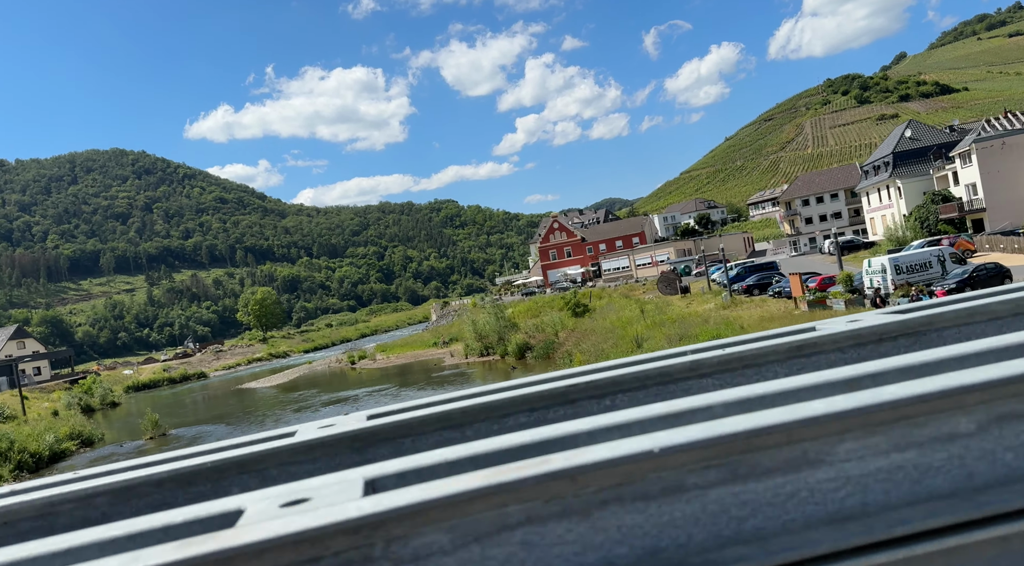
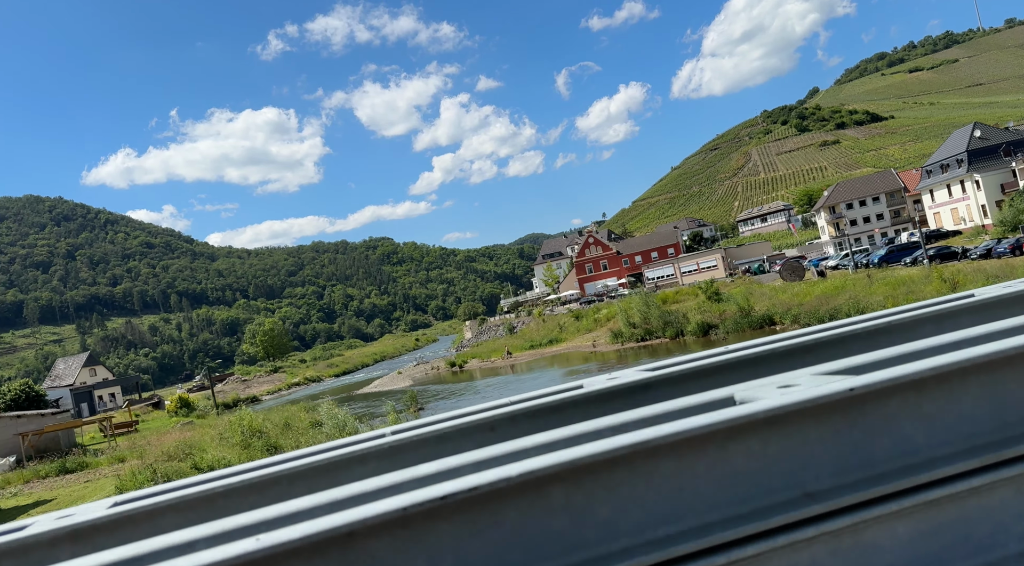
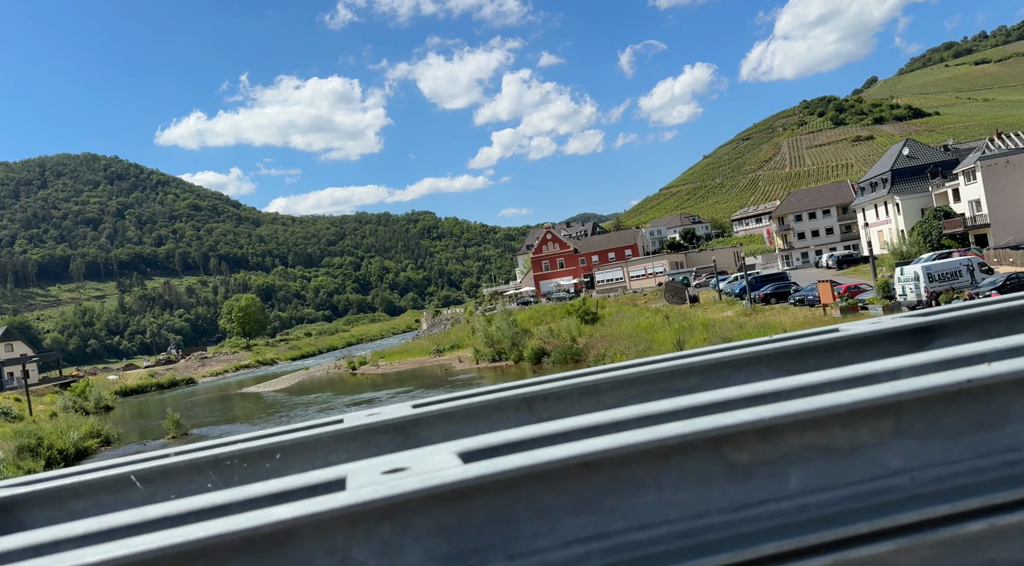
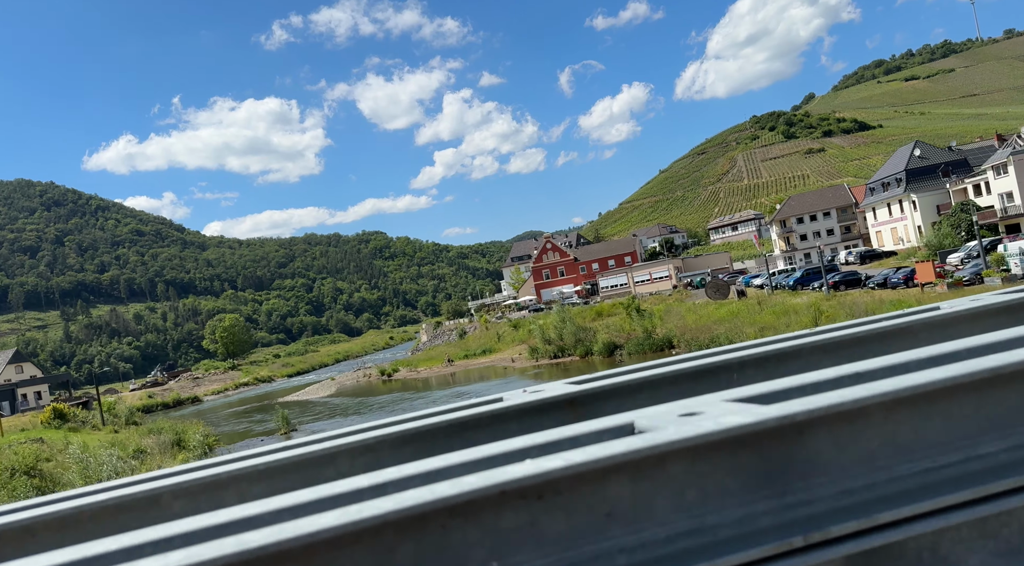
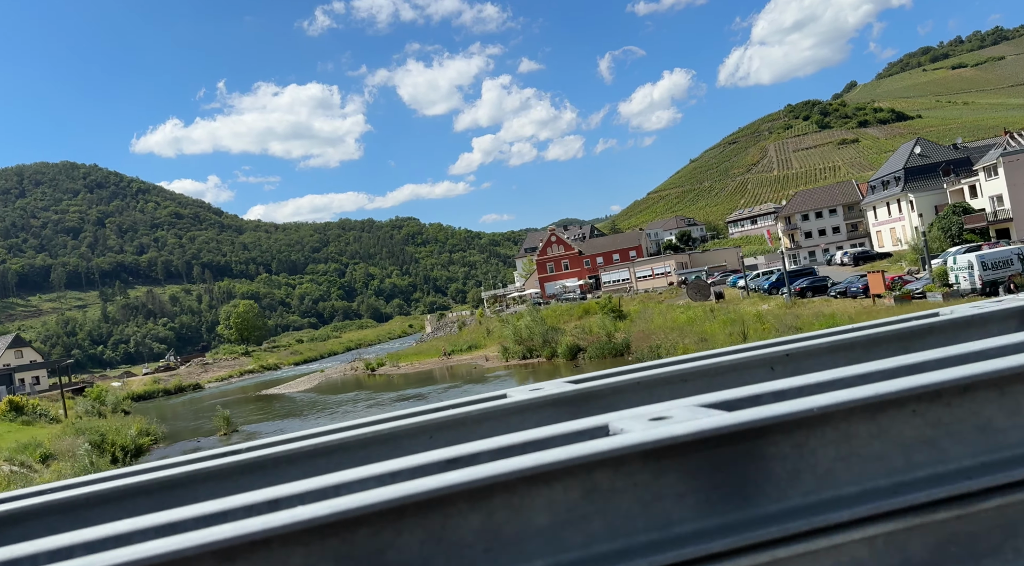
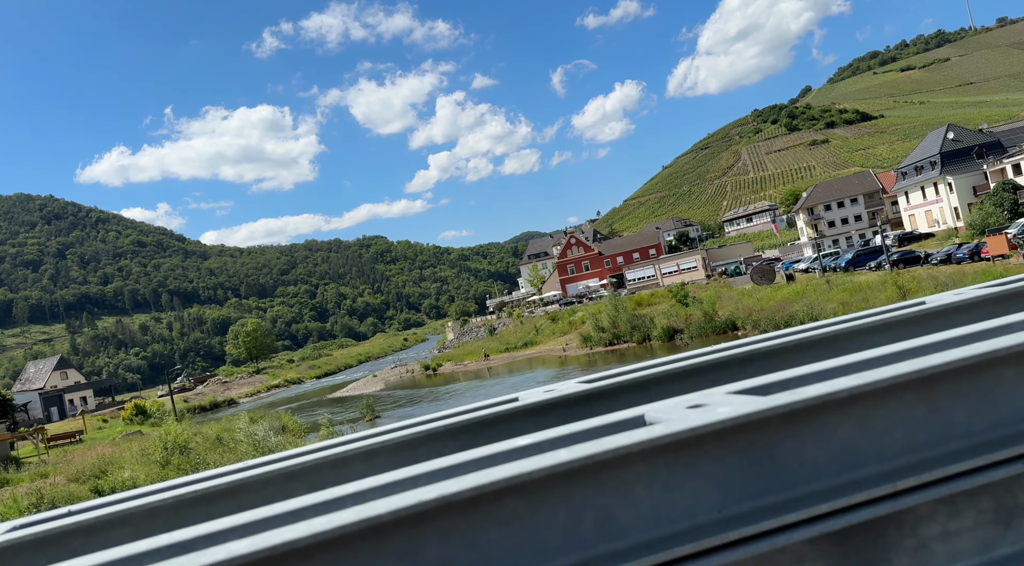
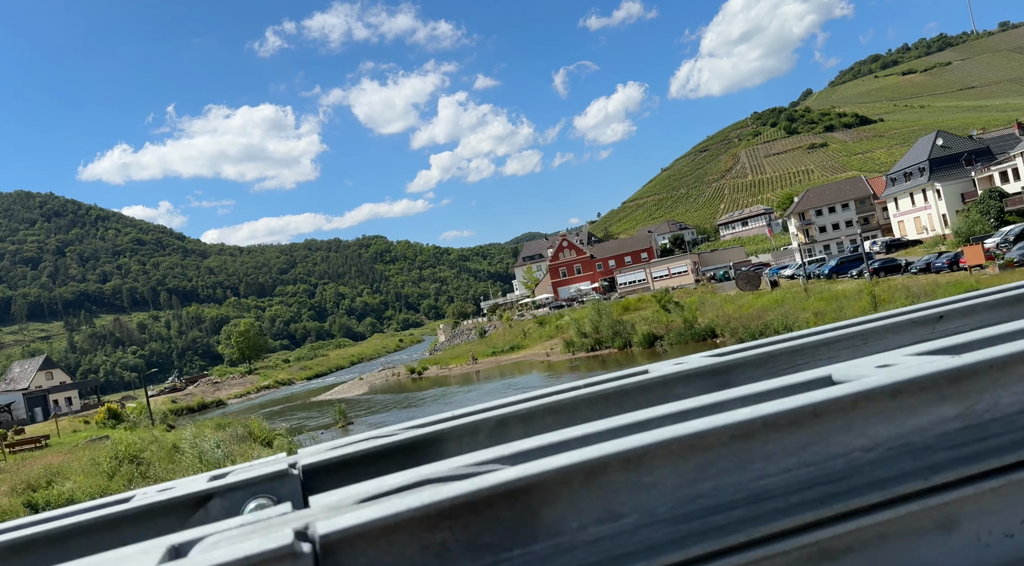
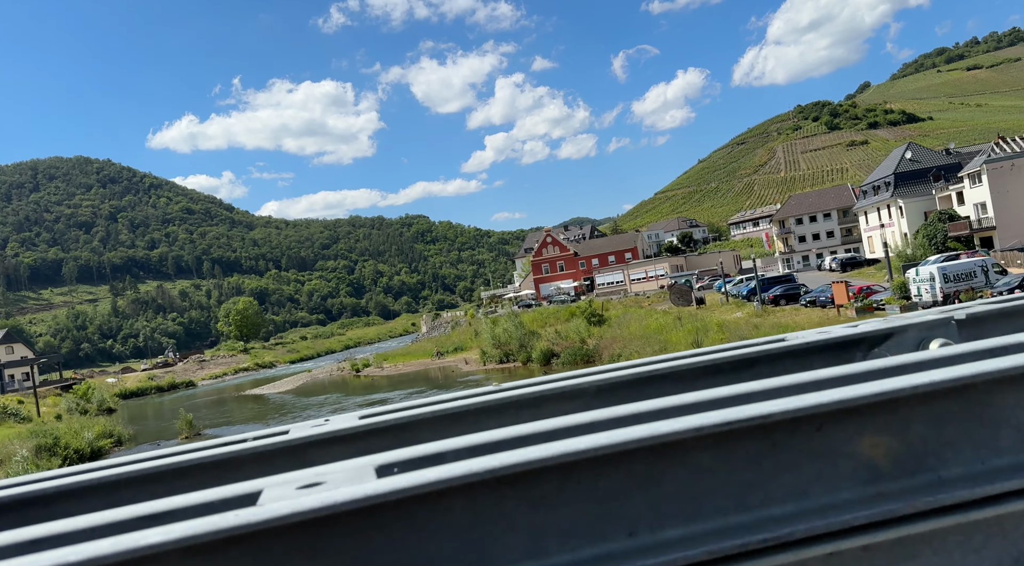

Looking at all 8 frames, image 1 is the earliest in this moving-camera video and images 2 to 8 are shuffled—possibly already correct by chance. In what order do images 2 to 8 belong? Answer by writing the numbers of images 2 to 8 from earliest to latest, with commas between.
3, 8, 5, 4, 7, 6, 2
